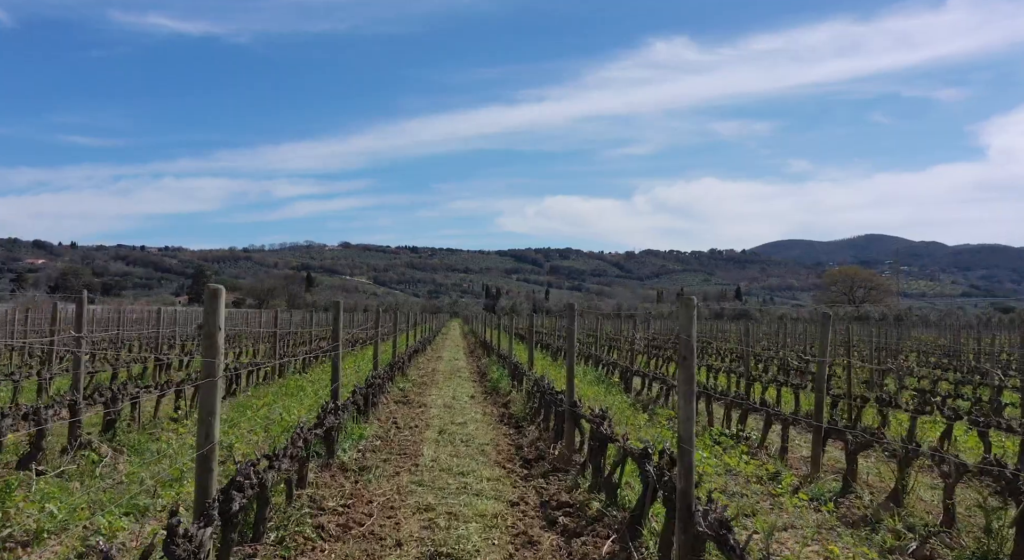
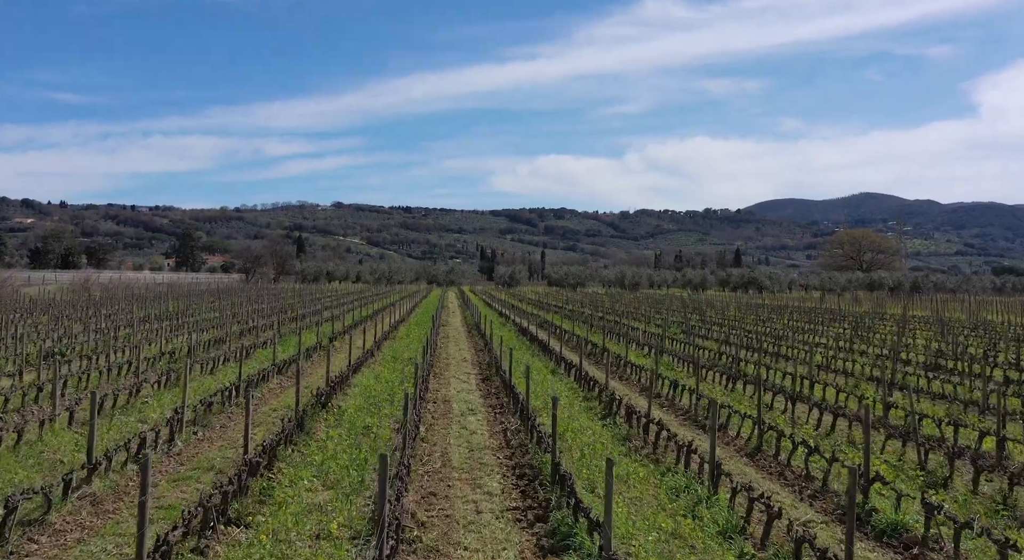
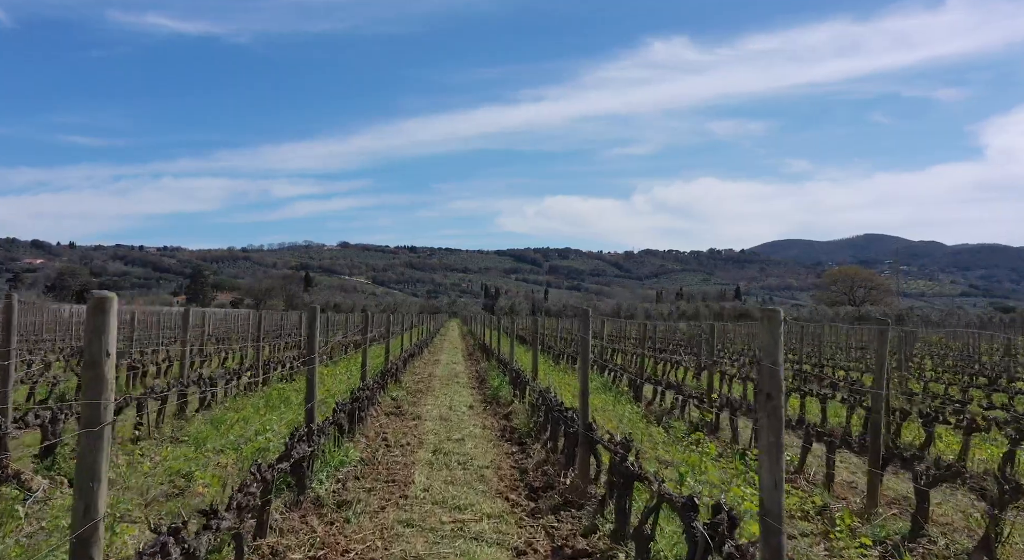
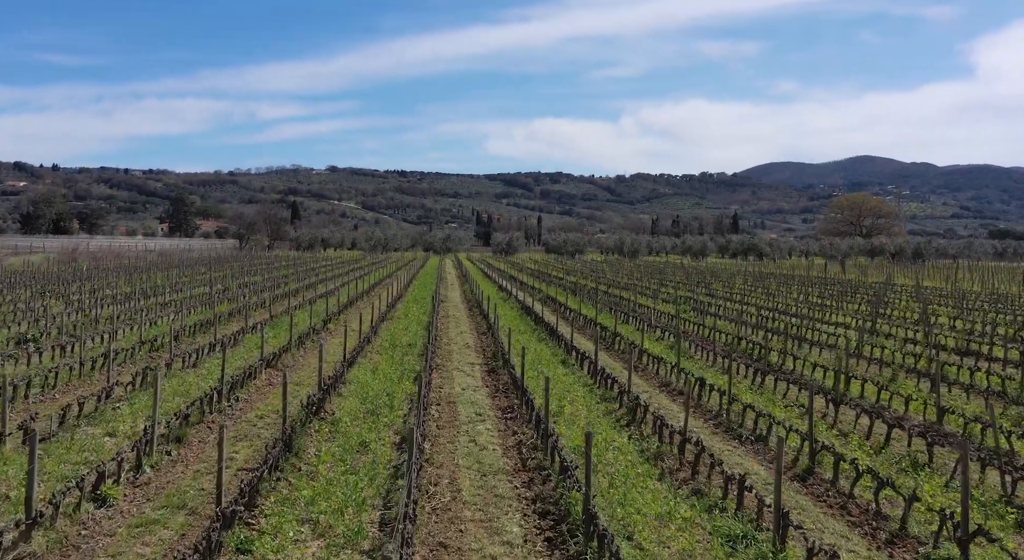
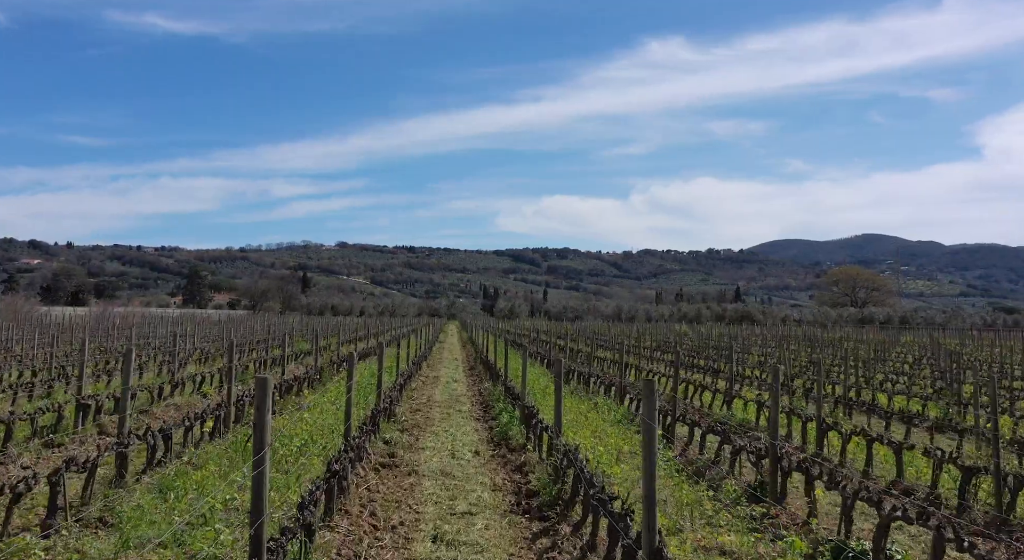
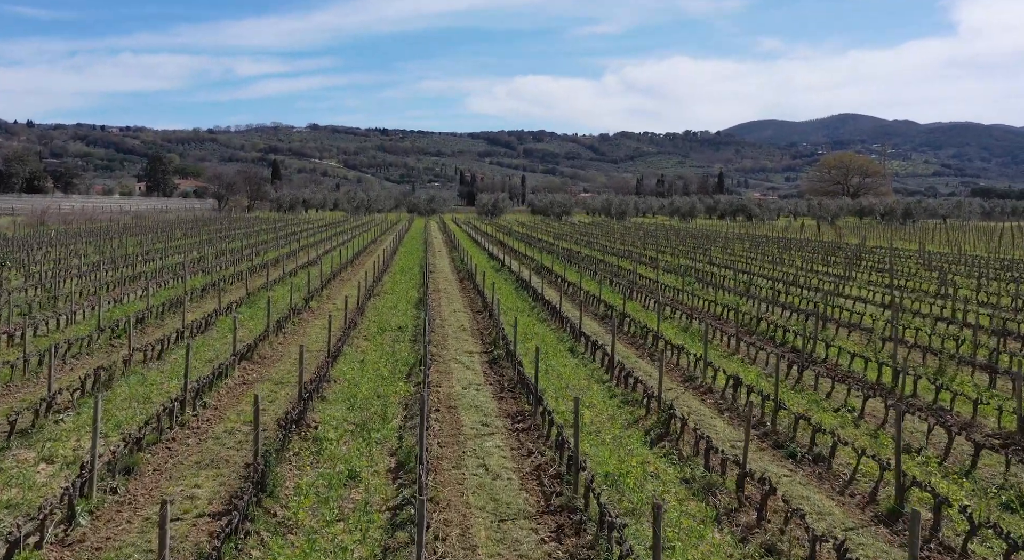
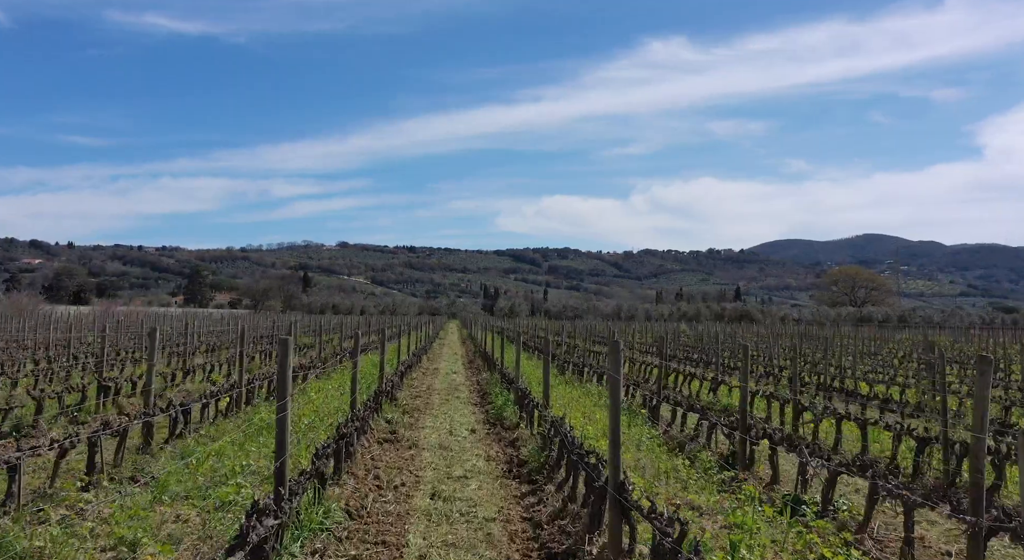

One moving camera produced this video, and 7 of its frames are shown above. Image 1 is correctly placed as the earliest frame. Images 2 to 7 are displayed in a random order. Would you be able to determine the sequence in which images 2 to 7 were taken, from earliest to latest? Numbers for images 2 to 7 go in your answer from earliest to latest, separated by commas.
3, 7, 5, 2, 4, 6
